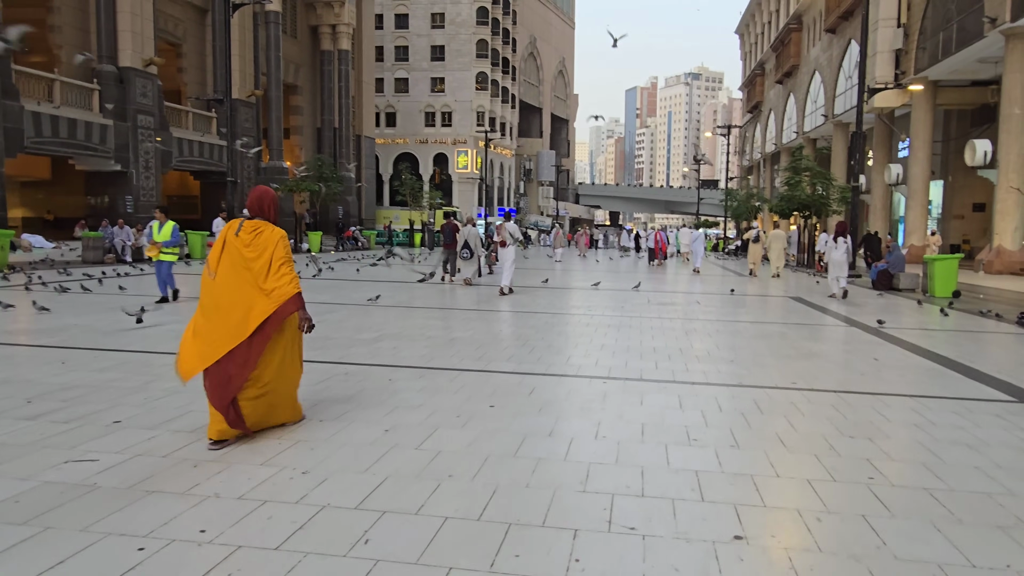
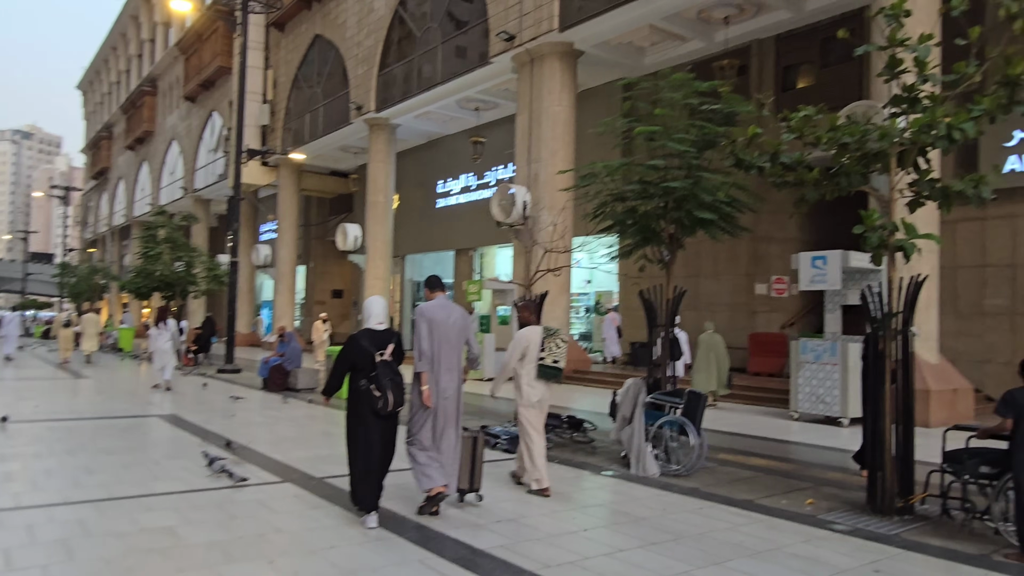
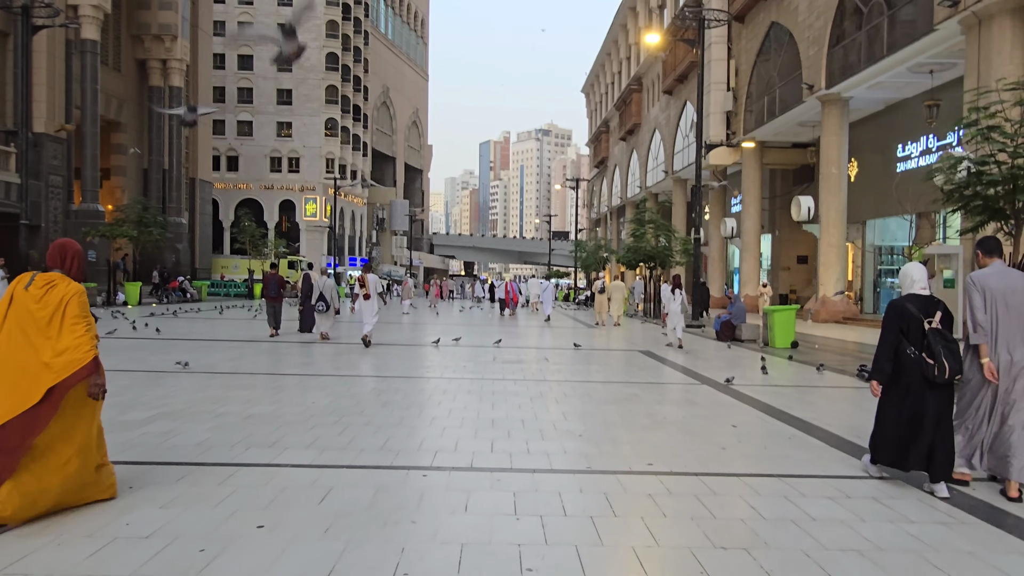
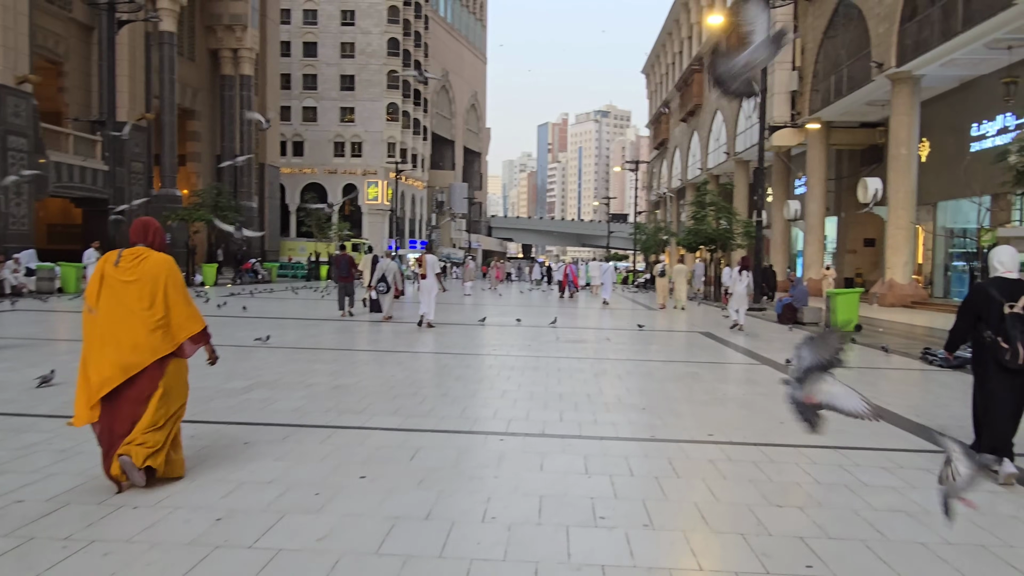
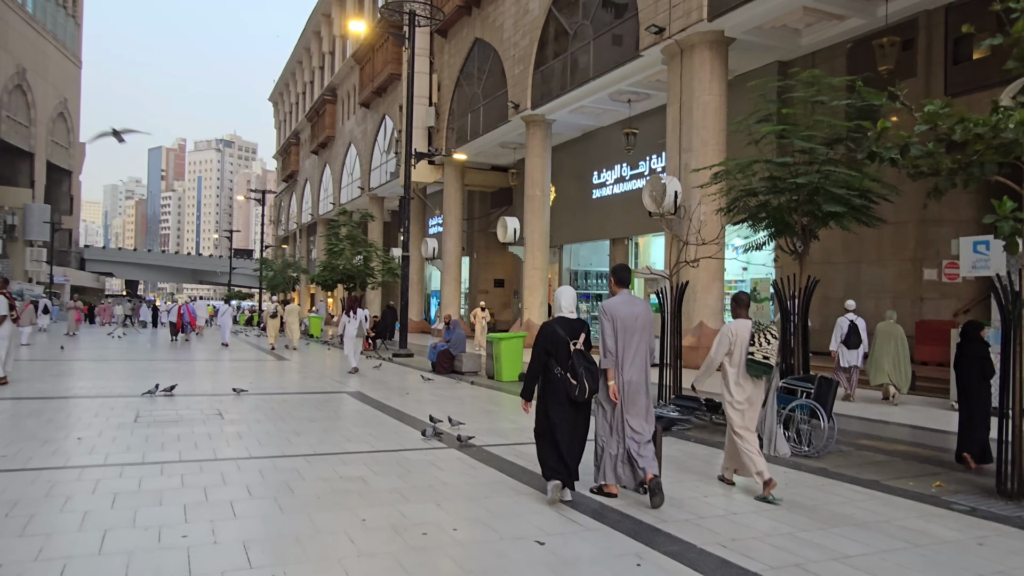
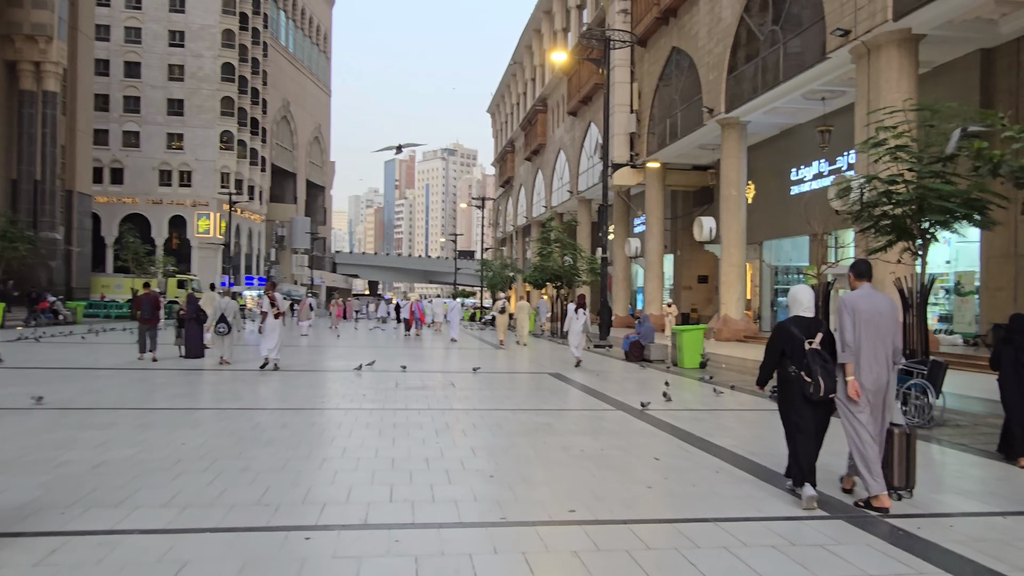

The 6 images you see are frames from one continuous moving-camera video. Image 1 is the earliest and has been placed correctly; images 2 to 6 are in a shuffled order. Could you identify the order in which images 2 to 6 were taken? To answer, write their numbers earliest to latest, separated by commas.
4, 3, 6, 5, 2
